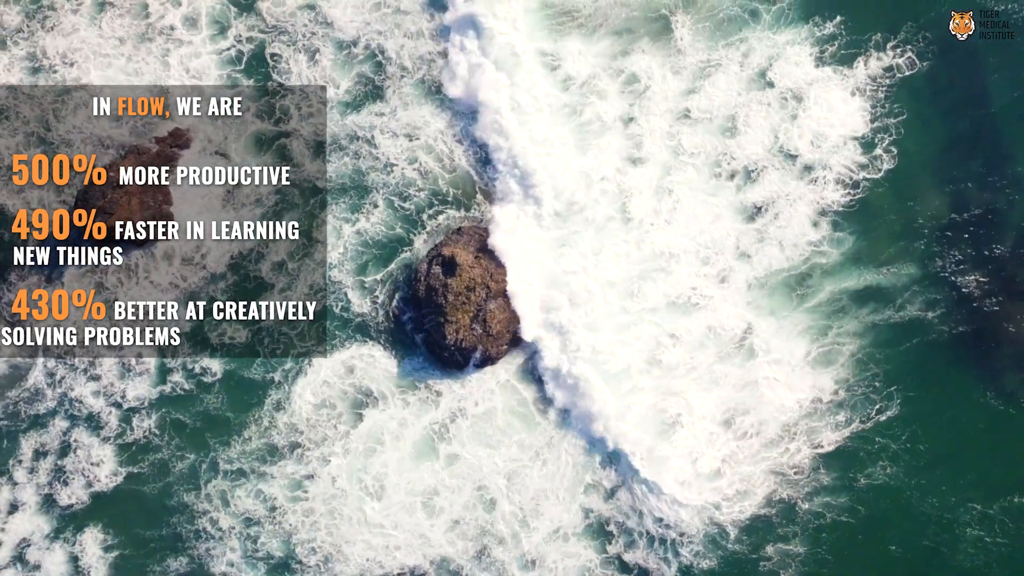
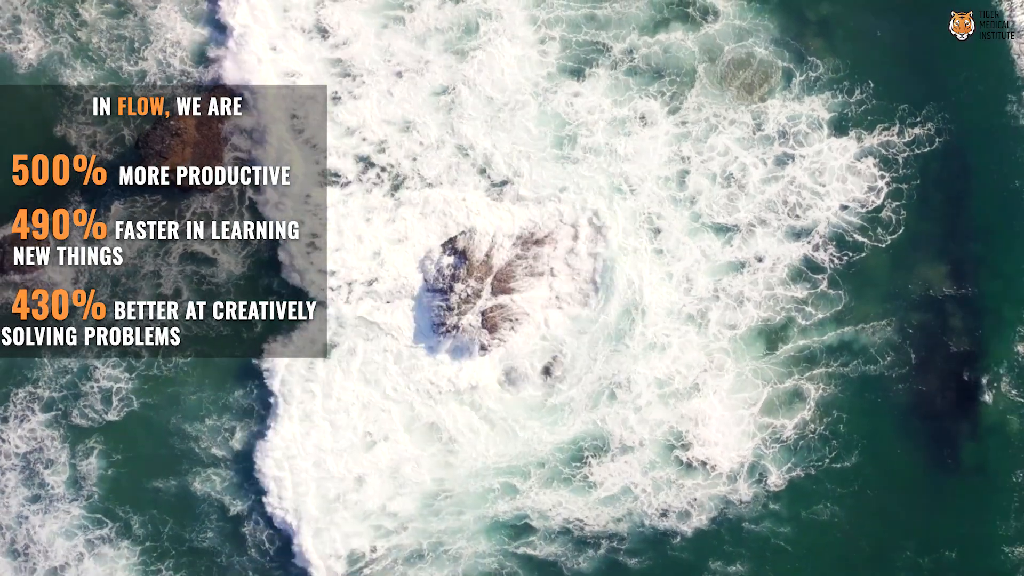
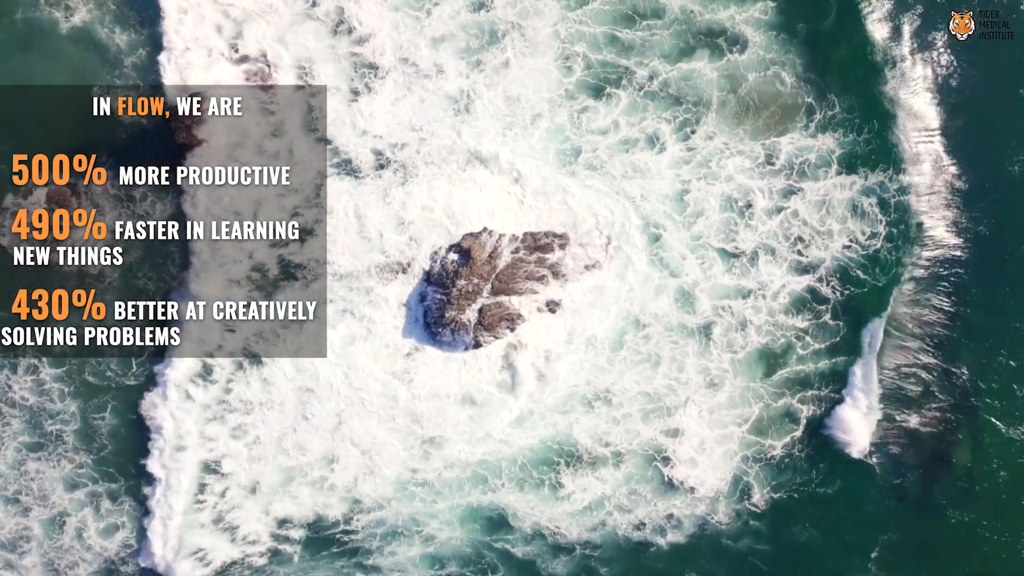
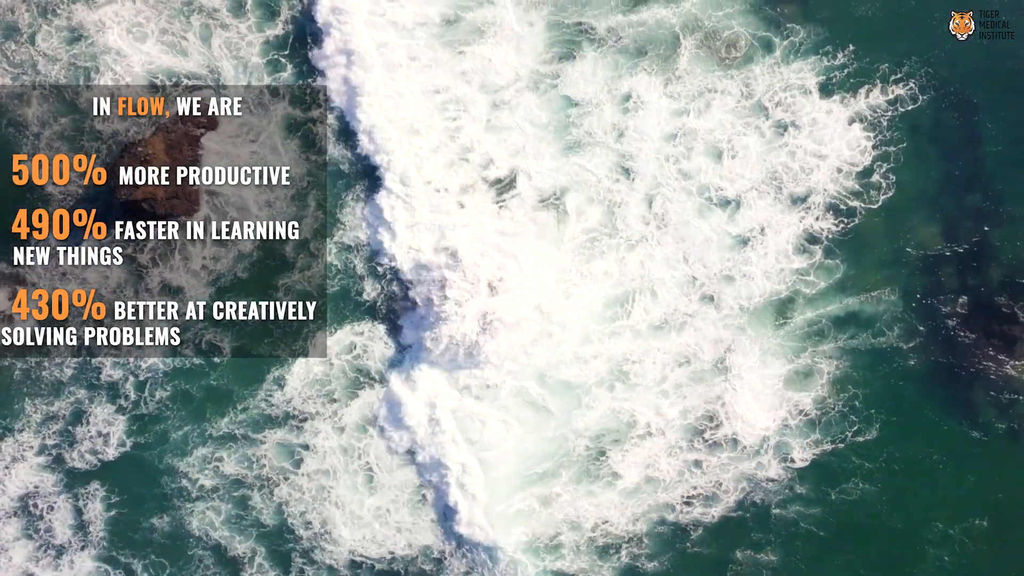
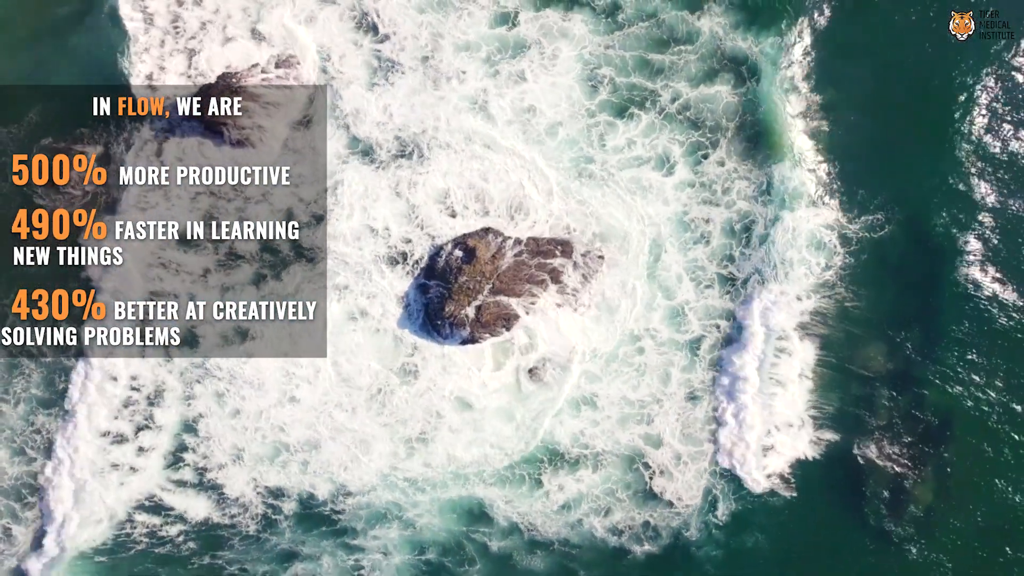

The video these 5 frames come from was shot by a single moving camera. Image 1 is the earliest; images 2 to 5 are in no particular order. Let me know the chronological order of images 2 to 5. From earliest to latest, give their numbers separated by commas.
4, 2, 3, 5
